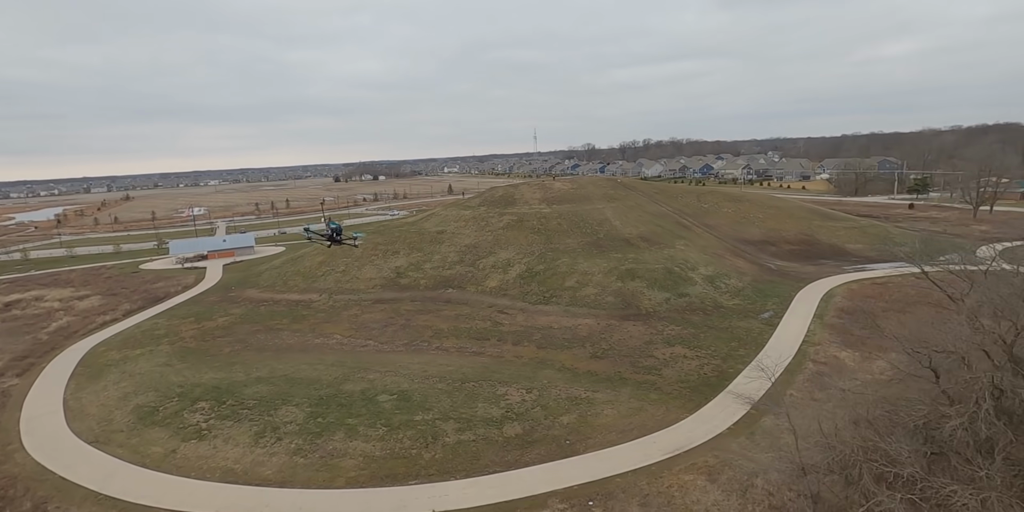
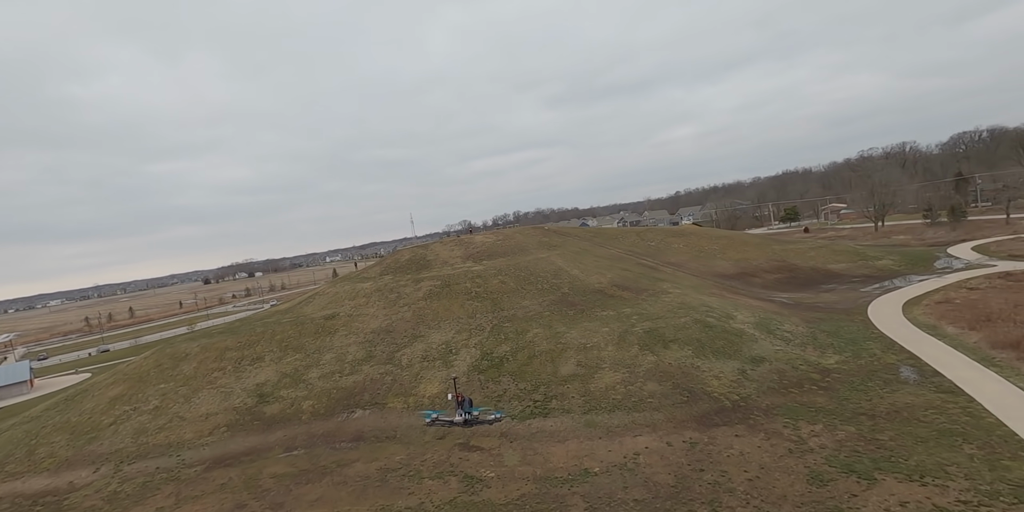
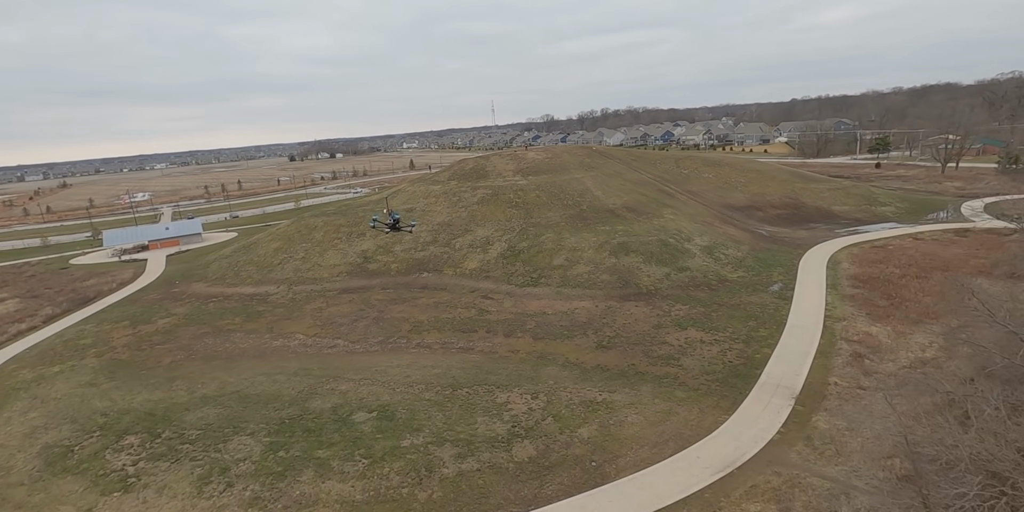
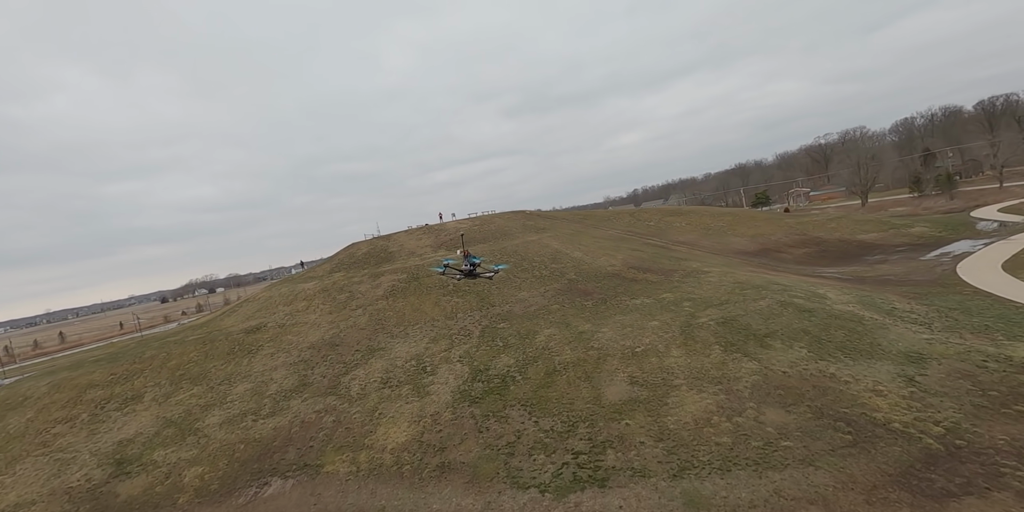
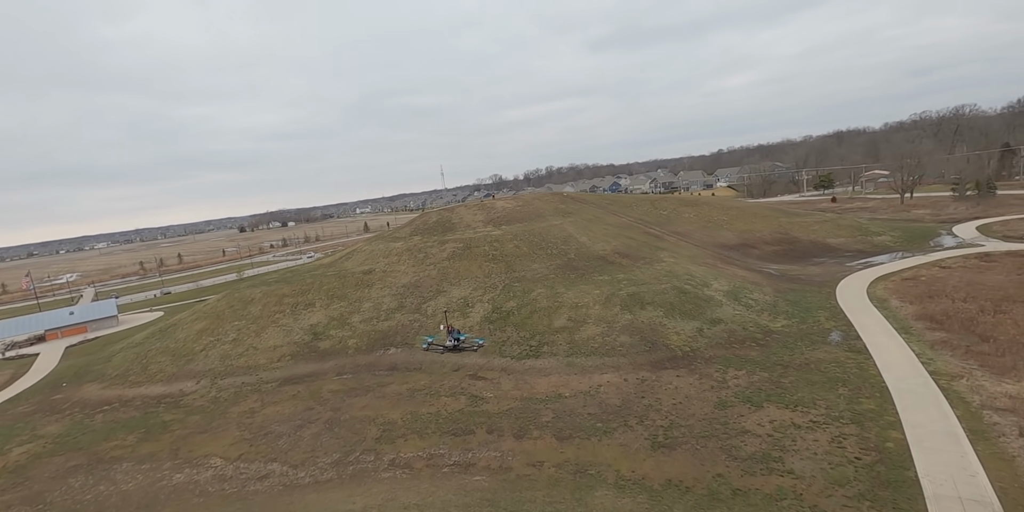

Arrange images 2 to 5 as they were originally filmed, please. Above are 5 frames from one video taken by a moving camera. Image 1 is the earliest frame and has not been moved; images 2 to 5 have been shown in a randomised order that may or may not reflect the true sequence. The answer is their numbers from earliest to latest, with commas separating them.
3, 5, 2, 4
